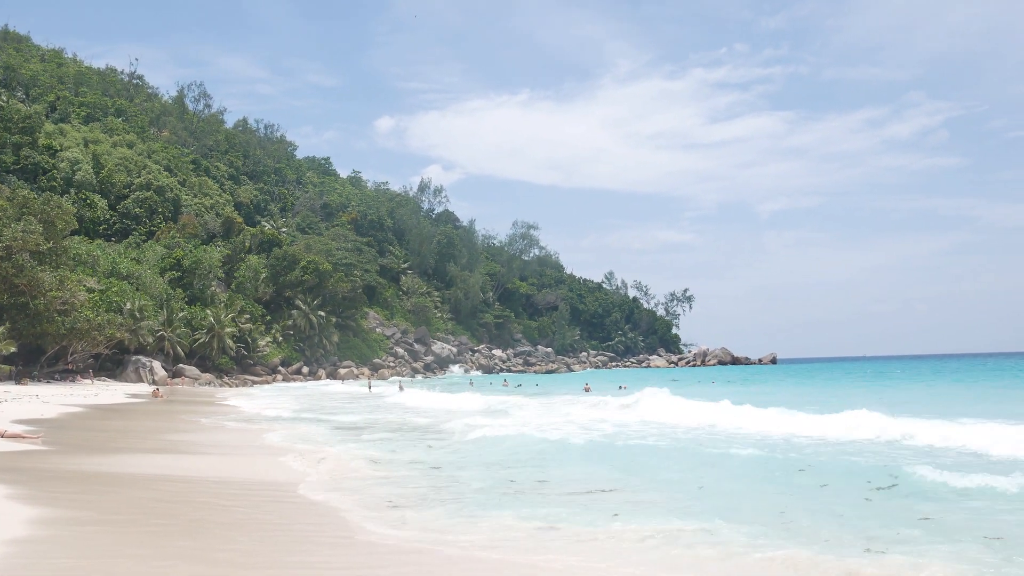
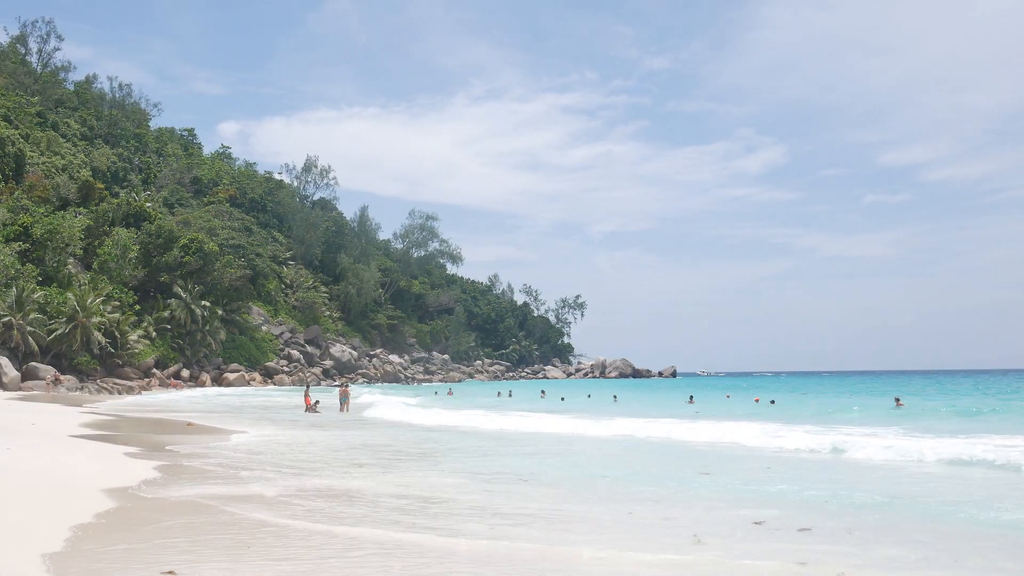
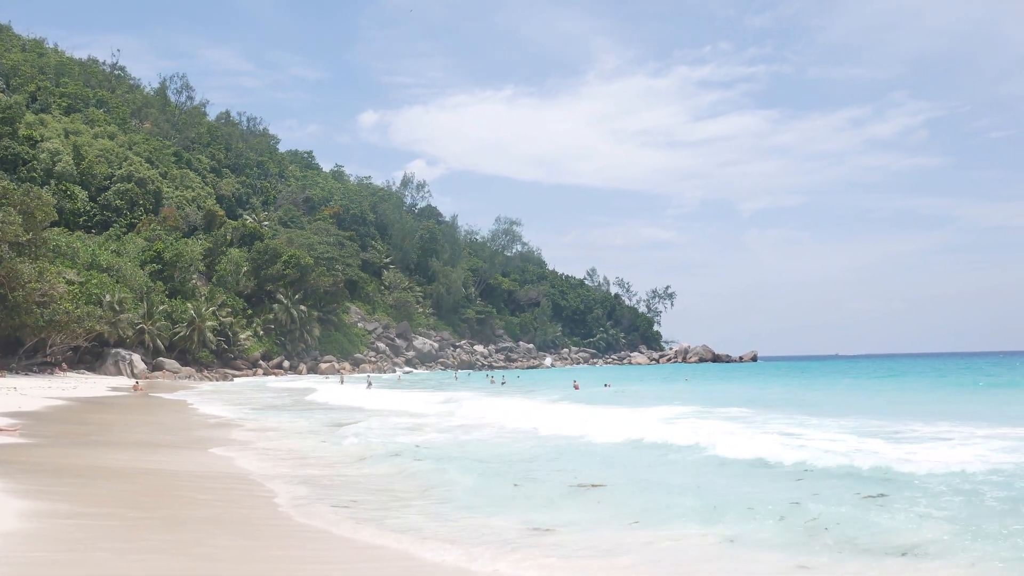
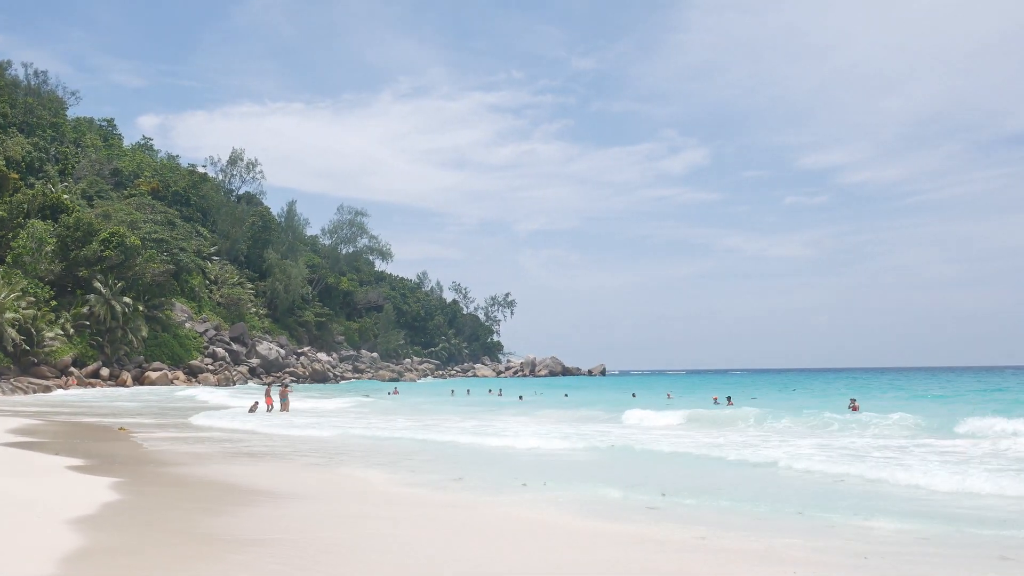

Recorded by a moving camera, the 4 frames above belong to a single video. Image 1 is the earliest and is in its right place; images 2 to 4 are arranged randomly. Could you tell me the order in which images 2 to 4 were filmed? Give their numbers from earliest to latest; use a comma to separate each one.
3, 2, 4
